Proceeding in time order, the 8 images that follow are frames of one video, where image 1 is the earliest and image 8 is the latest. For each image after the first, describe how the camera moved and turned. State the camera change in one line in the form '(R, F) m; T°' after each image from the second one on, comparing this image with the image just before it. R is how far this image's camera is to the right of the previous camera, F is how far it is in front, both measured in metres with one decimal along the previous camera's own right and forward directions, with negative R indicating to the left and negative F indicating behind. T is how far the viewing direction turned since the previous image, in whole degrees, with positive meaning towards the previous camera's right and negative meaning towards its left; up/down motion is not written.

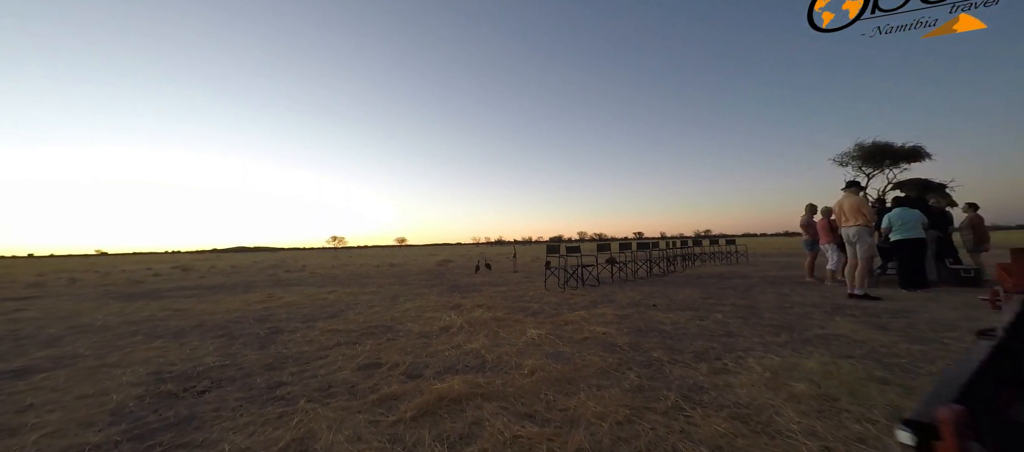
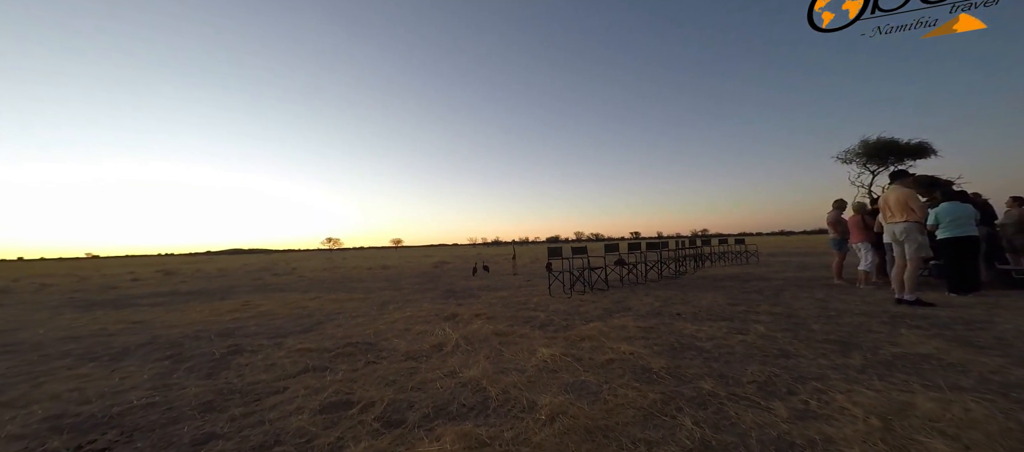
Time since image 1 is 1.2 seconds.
(-0.1, +1.0) m; +1°
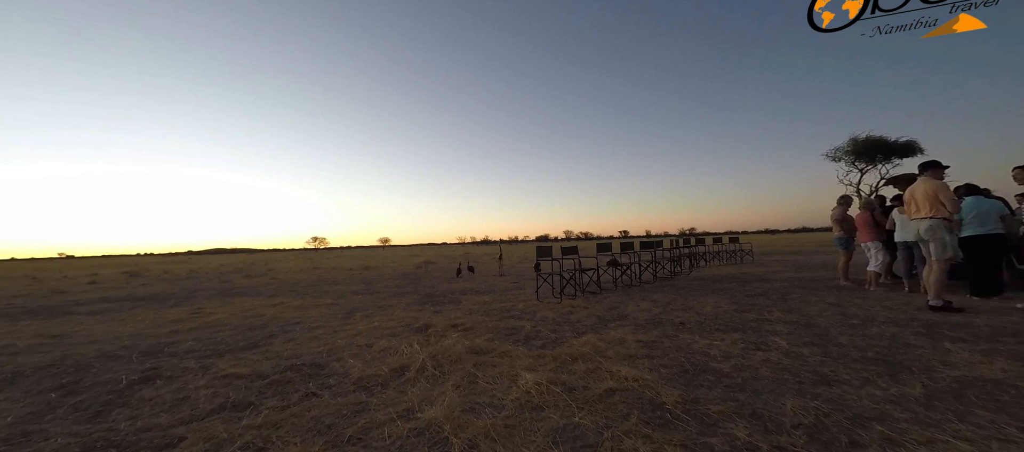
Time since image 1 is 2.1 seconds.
(+0.1, +0.9) m; +2°
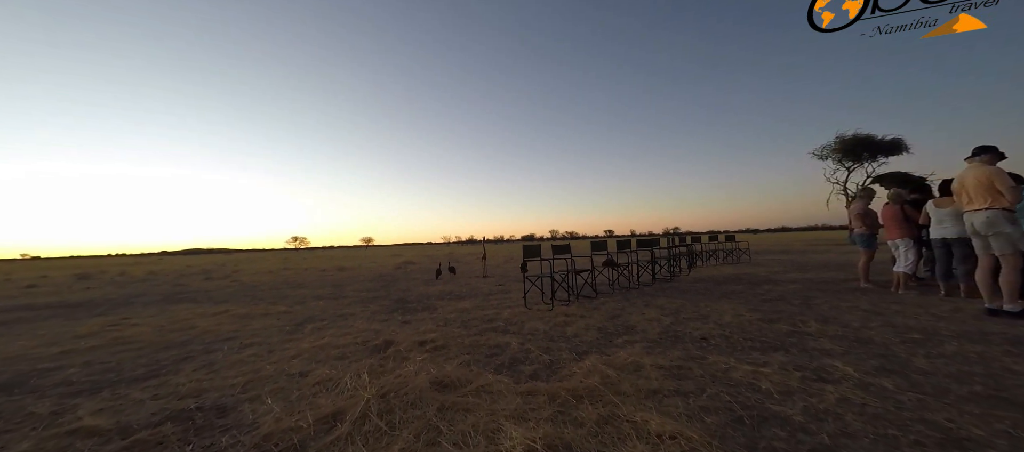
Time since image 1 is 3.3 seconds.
(+0.1, +1.3) m; +2°
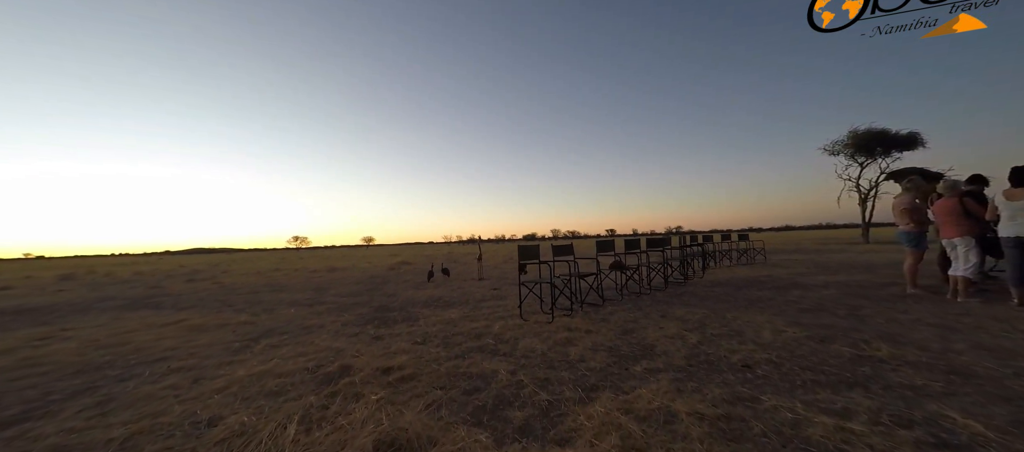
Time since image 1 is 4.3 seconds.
(+0.2, +1.1) m; 0°
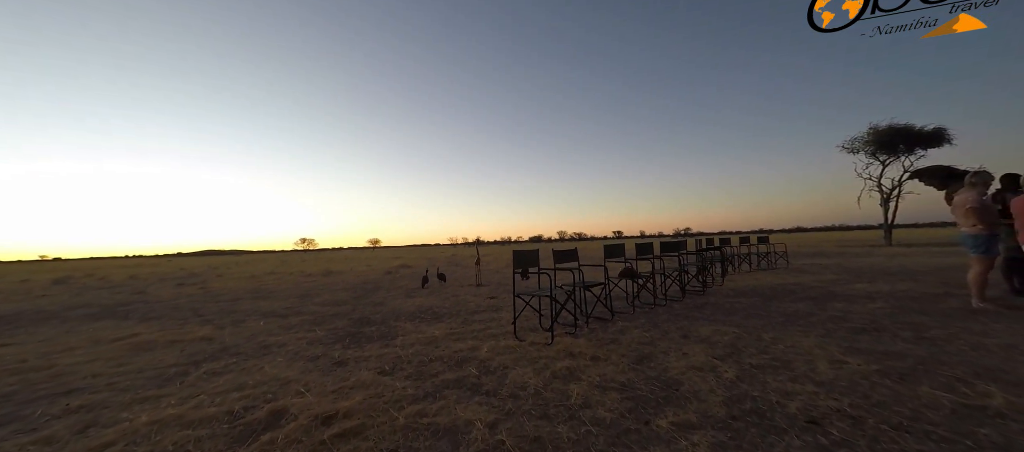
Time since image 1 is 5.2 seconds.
(+0.2, +1.0) m; -1°
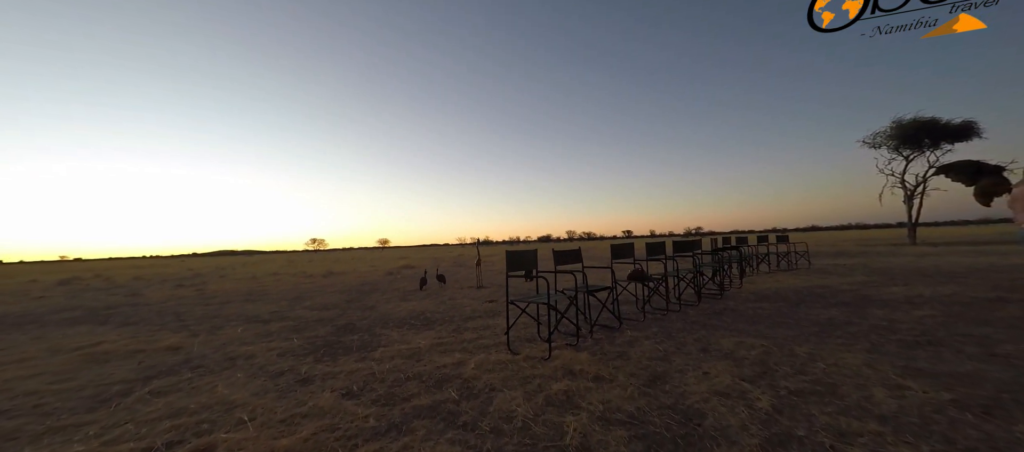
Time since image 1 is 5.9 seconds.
(+0.2, +0.7) m; -1°
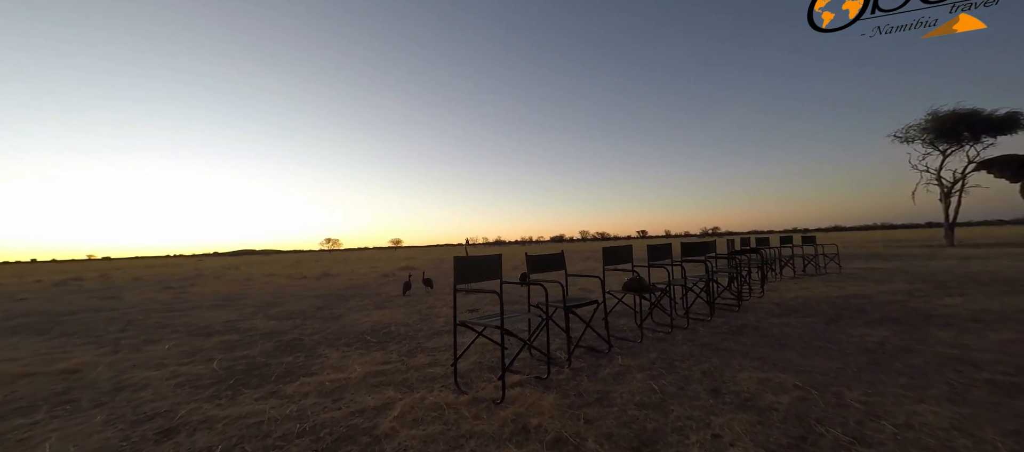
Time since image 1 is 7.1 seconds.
(+0.7, +1.2) m; -2°
